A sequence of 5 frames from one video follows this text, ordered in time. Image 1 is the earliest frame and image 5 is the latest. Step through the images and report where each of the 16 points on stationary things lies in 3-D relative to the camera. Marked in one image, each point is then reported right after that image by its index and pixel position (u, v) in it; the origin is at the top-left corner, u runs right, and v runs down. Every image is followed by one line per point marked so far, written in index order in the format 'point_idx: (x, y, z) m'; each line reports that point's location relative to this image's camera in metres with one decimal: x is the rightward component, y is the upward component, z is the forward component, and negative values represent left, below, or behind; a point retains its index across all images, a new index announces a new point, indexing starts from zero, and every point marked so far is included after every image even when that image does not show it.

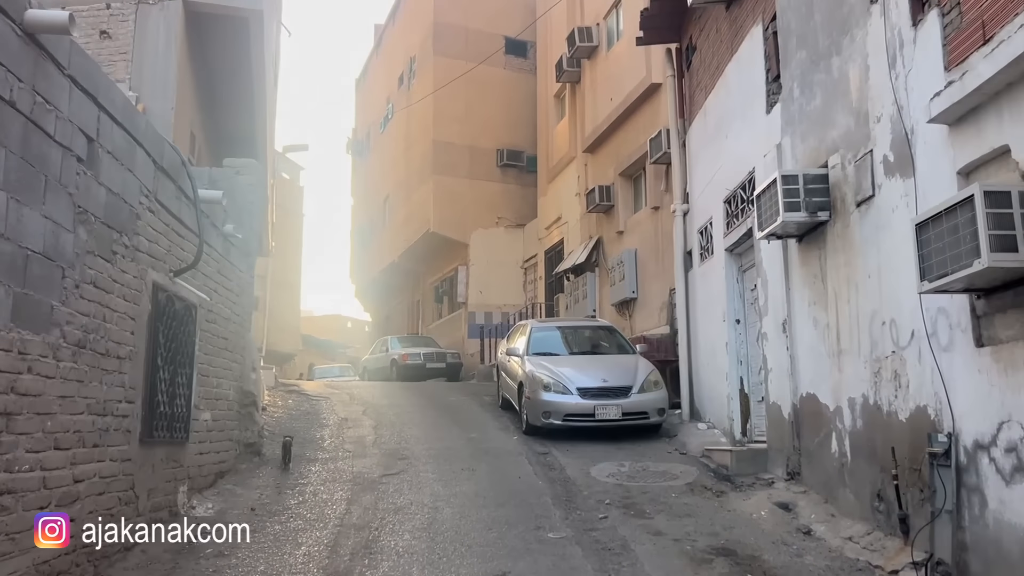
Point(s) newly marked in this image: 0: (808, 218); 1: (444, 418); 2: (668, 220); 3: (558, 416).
0: (+2.3, +0.6, +6.8) m
1: (-0.9, -1.8, +12.0) m
2: (+2.7, +1.2, +14.6) m
3: (+0.5, -1.5, +10.1) m
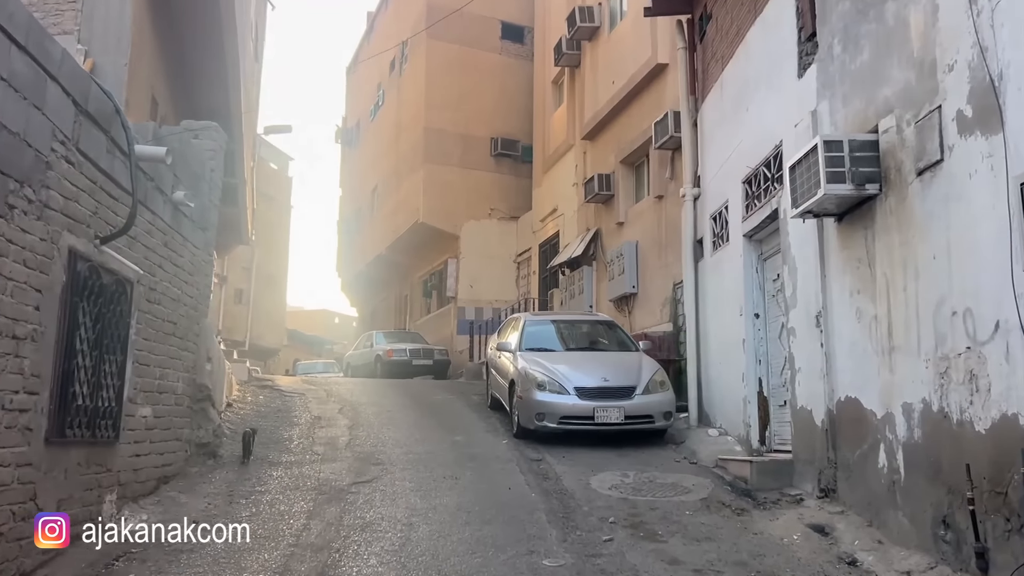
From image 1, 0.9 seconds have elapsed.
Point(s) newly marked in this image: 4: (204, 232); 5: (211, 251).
0: (+2.3, +0.7, +5.8) m
1: (-1.1, -1.7, +11.0) m
2: (+2.6, +1.2, +13.6) m
3: (+0.4, -1.4, +9.1) m
4: (-2.8, +0.5, +7.7) m
5: (-2.8, +0.4, +8.0) m
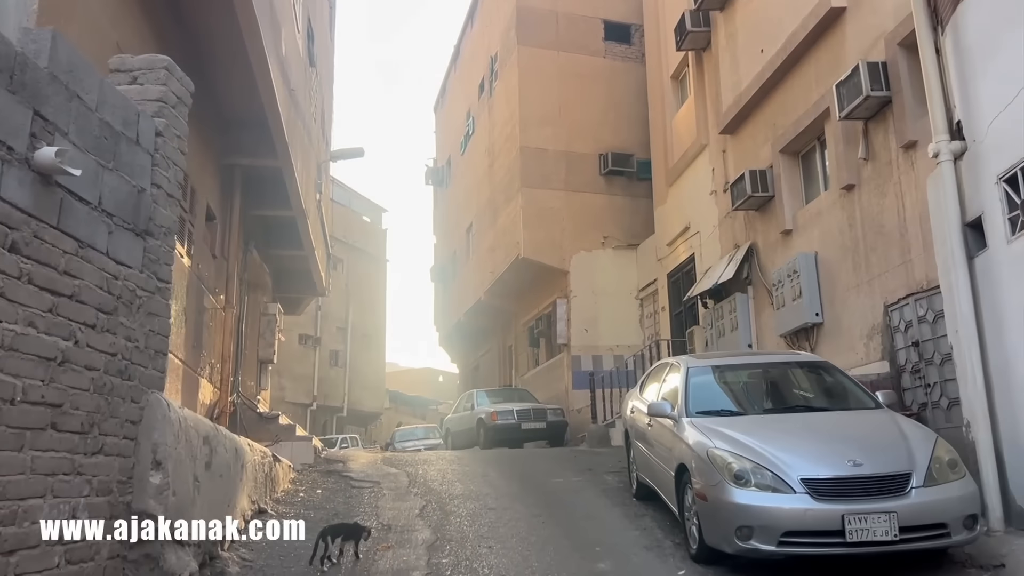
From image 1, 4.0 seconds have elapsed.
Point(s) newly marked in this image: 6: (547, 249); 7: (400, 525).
0: (+2.9, +0.8, +1.9) m
1: (+0.3, -2.0, +7.3) m
2: (+4.1, +1.0, +9.6) m
3: (+1.5, -1.5, +5.2) m
4: (-1.9, +0.3, +4.4) m
5: (-1.9, +0.1, +4.6) m
6: (+0.8, +0.8, +18.7) m
7: (-1.0, -2.0, +7.5) m
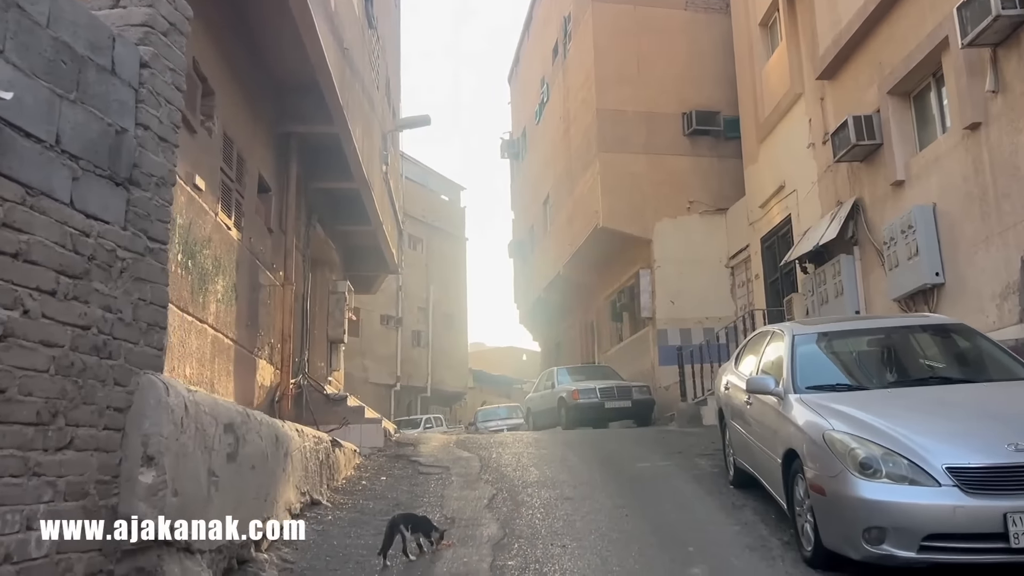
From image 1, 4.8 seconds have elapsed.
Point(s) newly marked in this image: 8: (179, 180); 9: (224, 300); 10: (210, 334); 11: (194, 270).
0: (+2.8, +1.0, +0.7) m
1: (+0.9, -1.7, +6.4) m
2: (+4.8, +1.4, +8.3) m
3: (+1.9, -1.2, +4.2) m
4: (-1.6, +0.4, +3.6) m
5: (-1.6, +0.3, +3.9) m
6: (+2.4, +1.4, +17.7) m
7: (-0.4, -1.8, +6.7) m
8: (-2.6, +0.8, +6.7) m
9: (-2.6, -0.1, +7.9) m
10: (-2.6, -0.4, +7.5) m
11: (-2.6, +0.1, +7.1) m
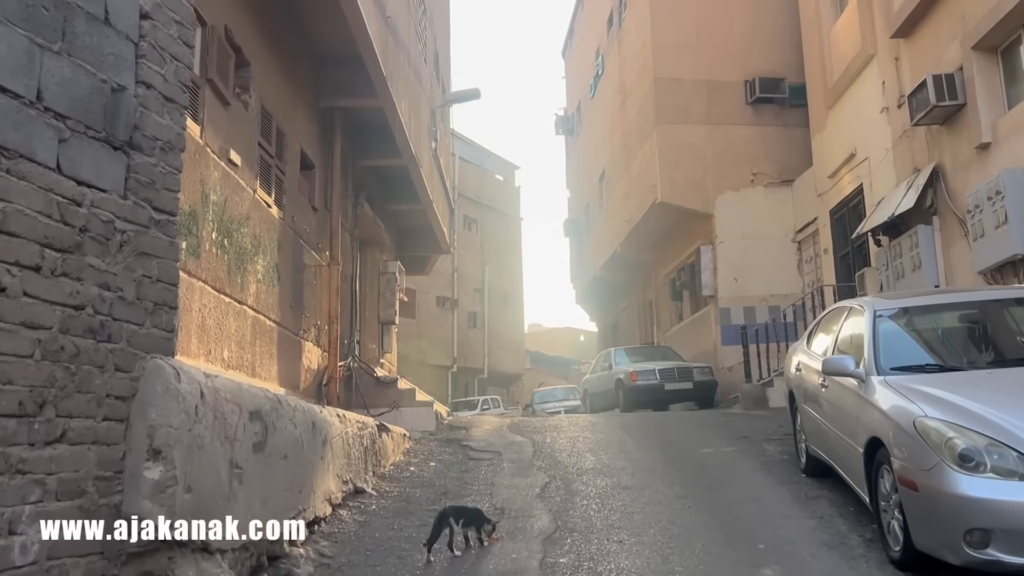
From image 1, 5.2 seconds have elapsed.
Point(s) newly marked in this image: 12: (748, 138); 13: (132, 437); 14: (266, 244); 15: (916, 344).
0: (+2.8, +1.1, 0.0) m
1: (+1.3, -1.5, +5.9) m
2: (+5.2, +1.7, +7.4) m
3: (+2.1, -1.1, +3.6) m
4: (-1.5, +0.5, +3.3) m
5: (-1.4, +0.4, +3.5) m
6: (+3.4, +1.9, +17.0) m
7: (0.0, -1.6, +6.3) m
8: (-2.2, +1.0, +6.4) m
9: (-2.2, +0.1, +7.6) m
10: (-2.2, -0.2, +7.2) m
11: (-2.2, +0.3, +6.8) m
12: (+4.7, +3.0, +17.2) m
13: (-1.4, -0.5, +3.2) m
14: (-2.2, +0.4, +7.7) m
15: (+2.6, -0.4, +5.5) m
